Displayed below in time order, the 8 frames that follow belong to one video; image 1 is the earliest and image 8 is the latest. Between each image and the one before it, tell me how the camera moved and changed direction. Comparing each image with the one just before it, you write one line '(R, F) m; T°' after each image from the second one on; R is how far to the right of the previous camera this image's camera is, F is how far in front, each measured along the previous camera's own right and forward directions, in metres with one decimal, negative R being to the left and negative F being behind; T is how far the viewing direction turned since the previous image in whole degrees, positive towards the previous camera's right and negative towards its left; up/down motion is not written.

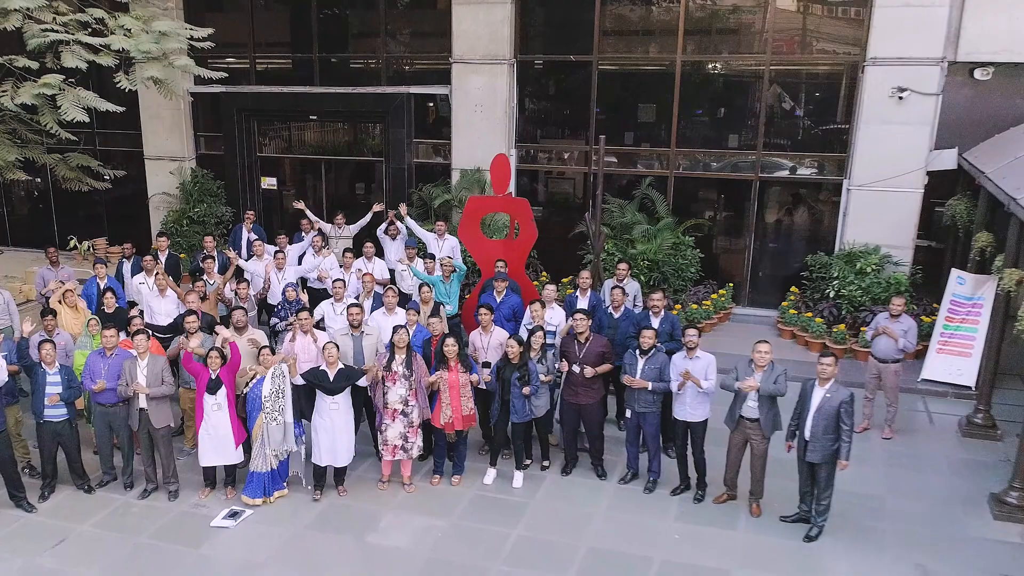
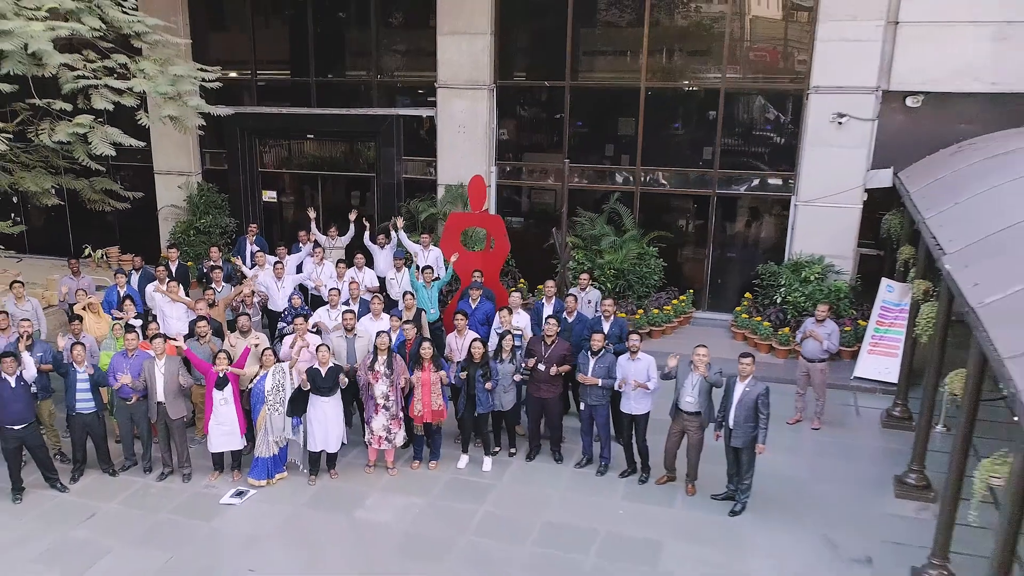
(+0.2, -1.1) m; 0°
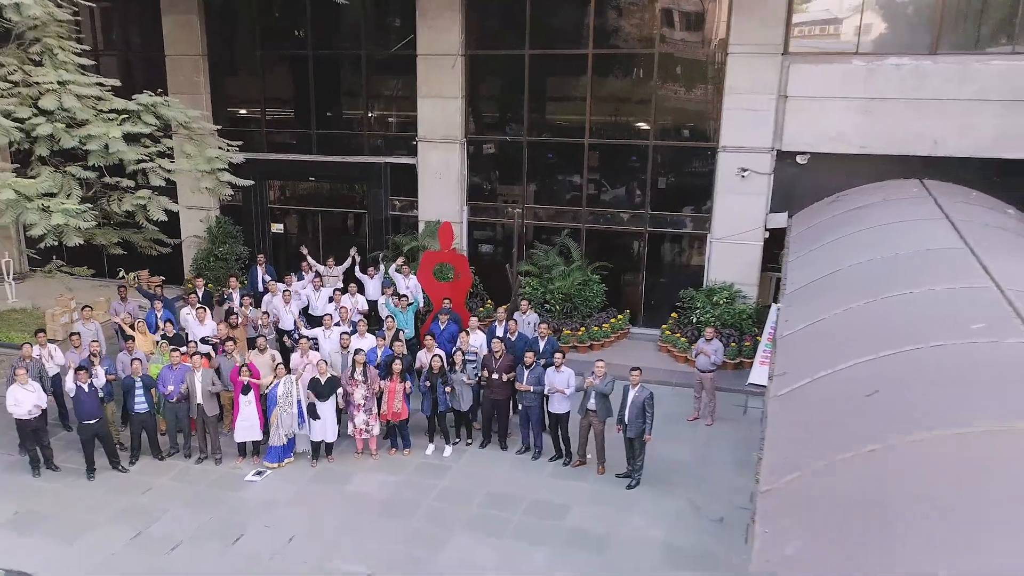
(+0.5, -2.5) m; 0°
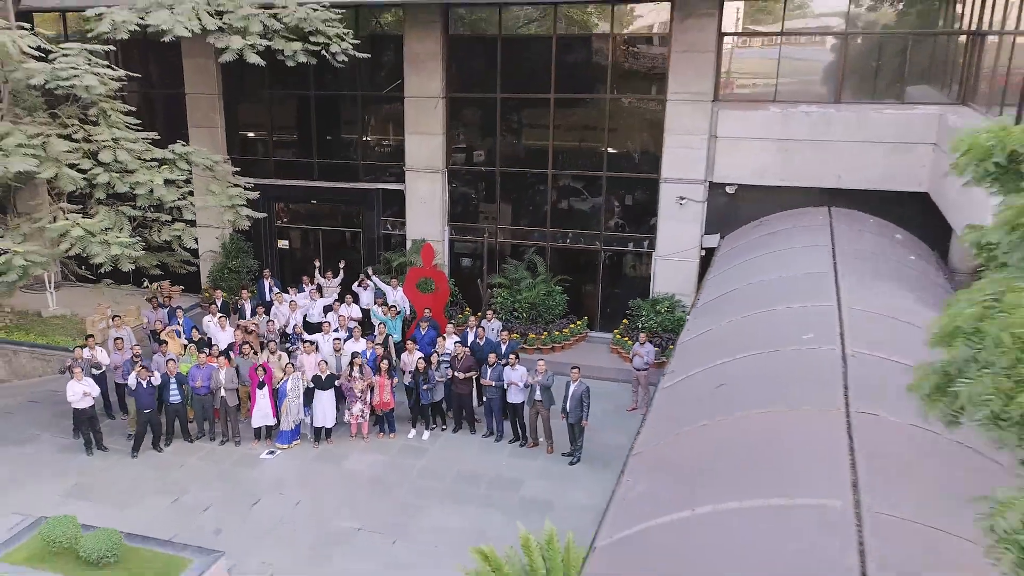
(+0.4, -2.3) m; 0°
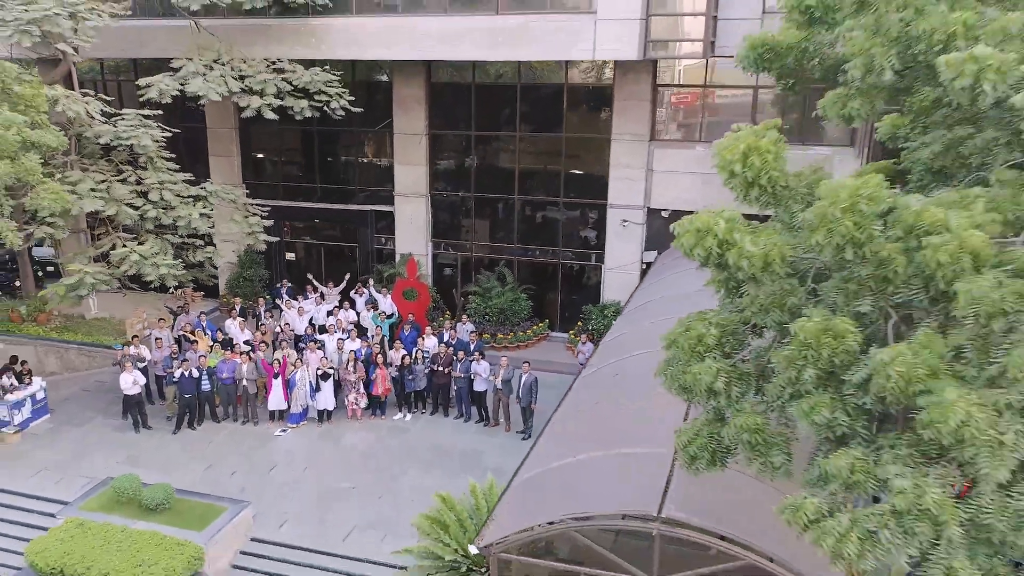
(+0.5, -3.1) m; 0°
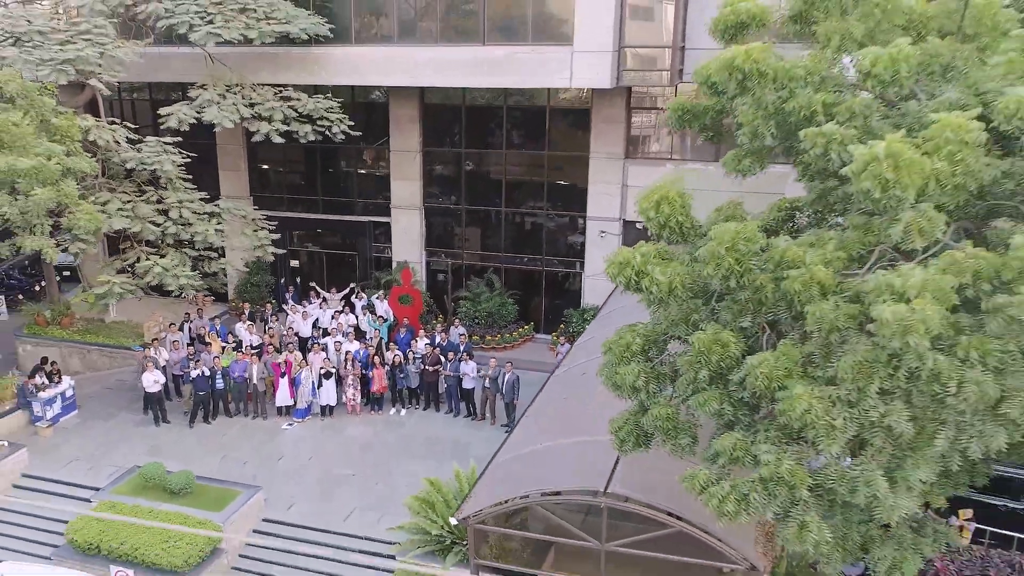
(+0.3, -1.6) m; 0°
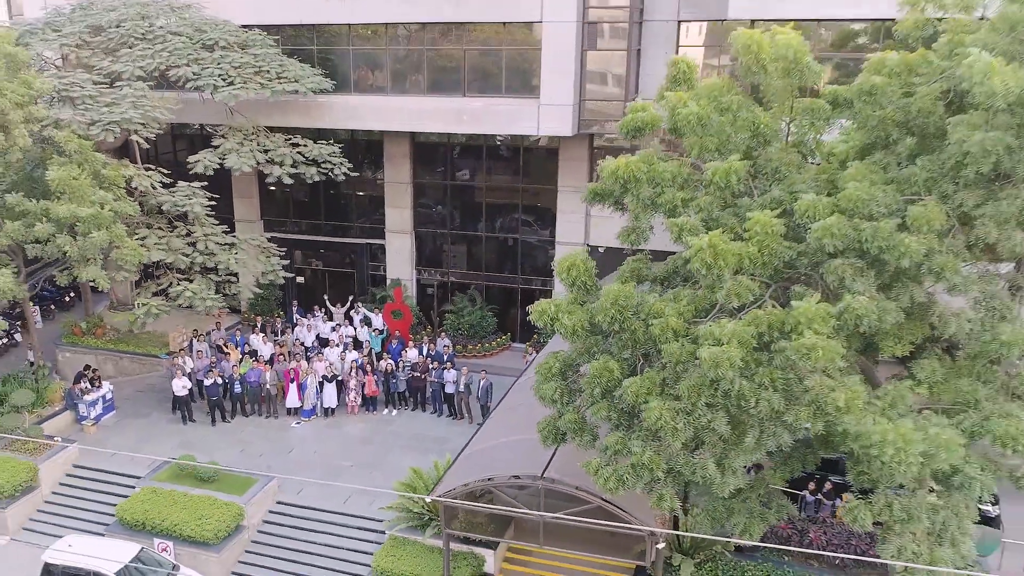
(+0.5, -3.0) m; 0°
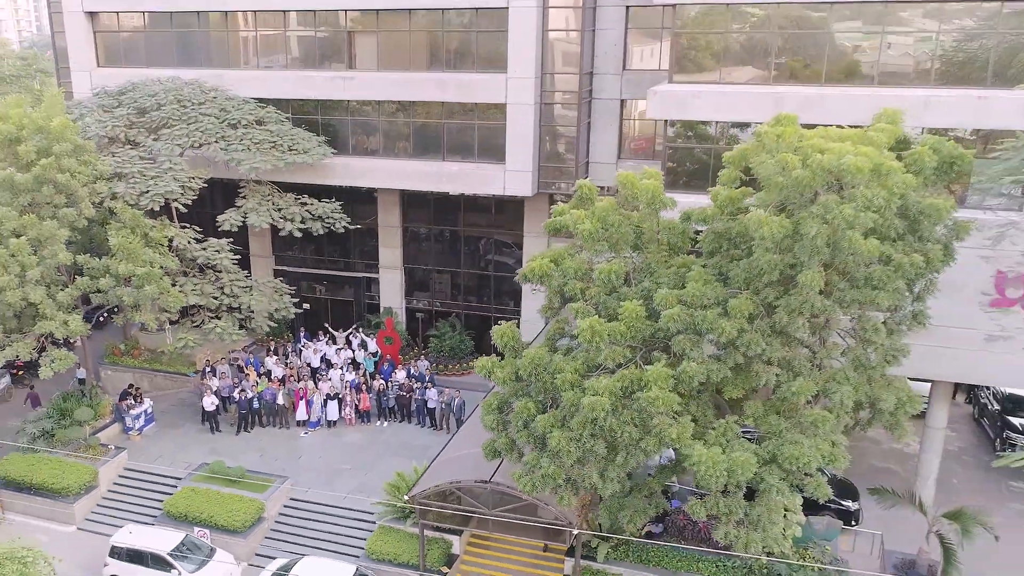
(+0.7, -4.3) m; 0°
